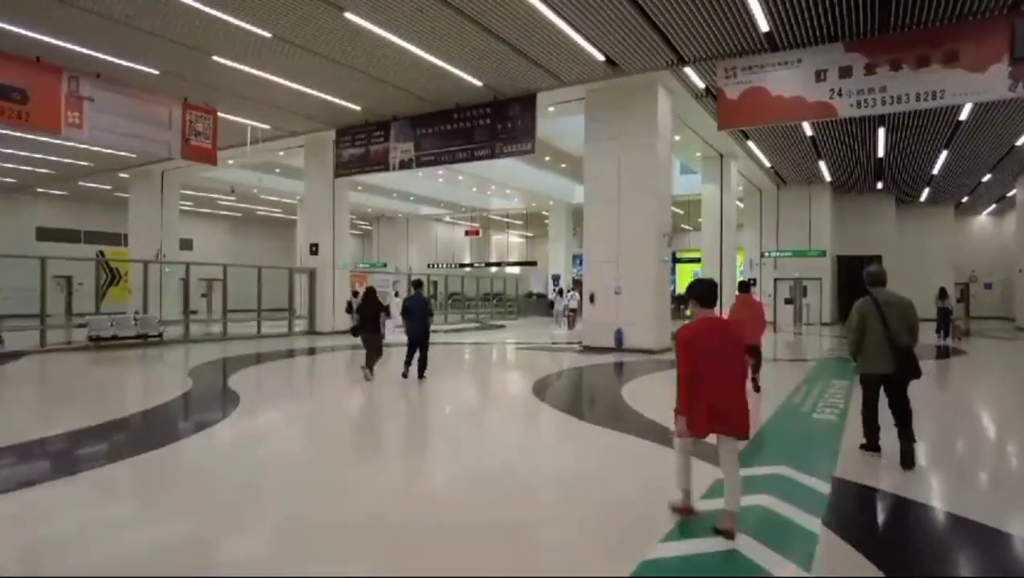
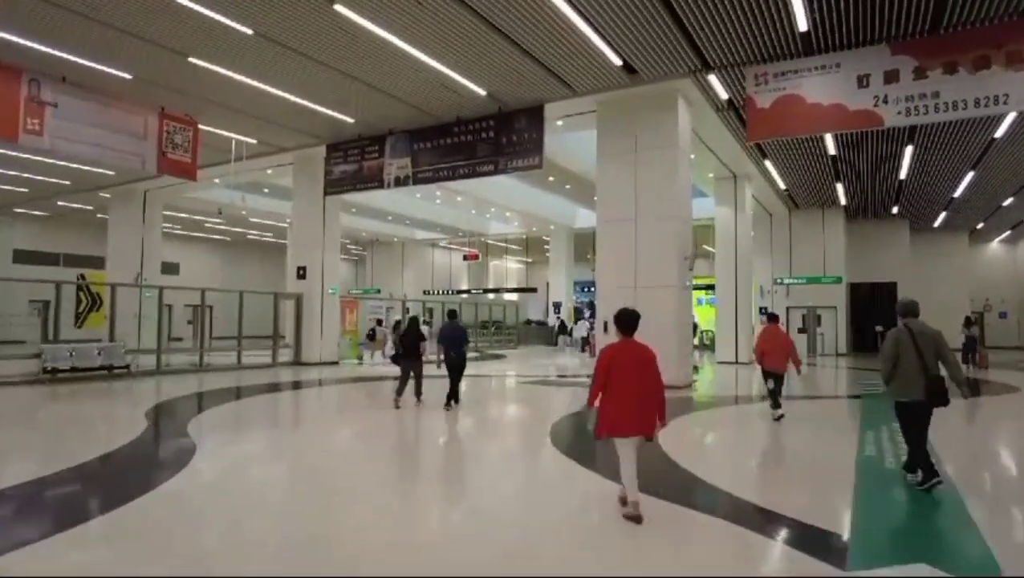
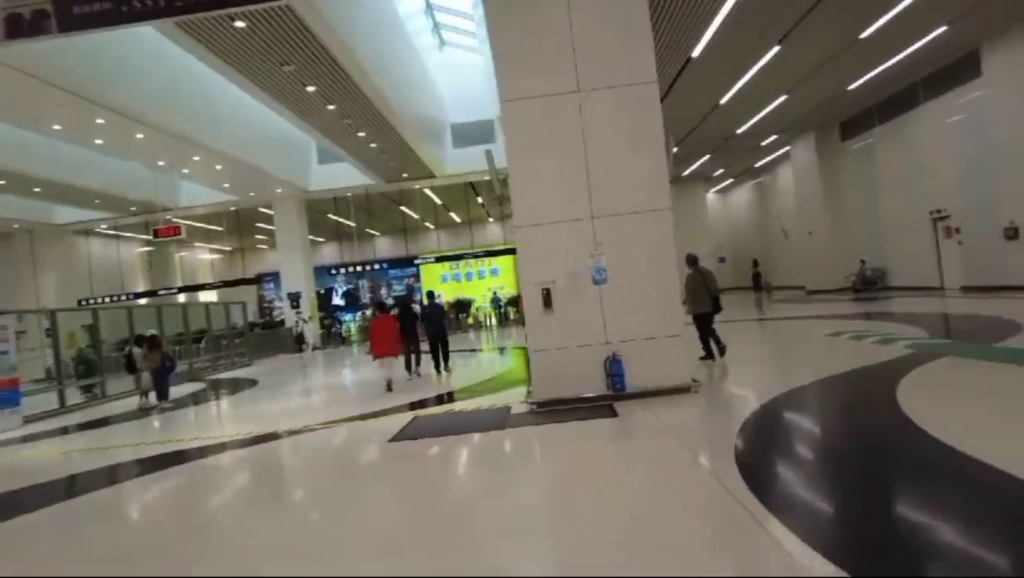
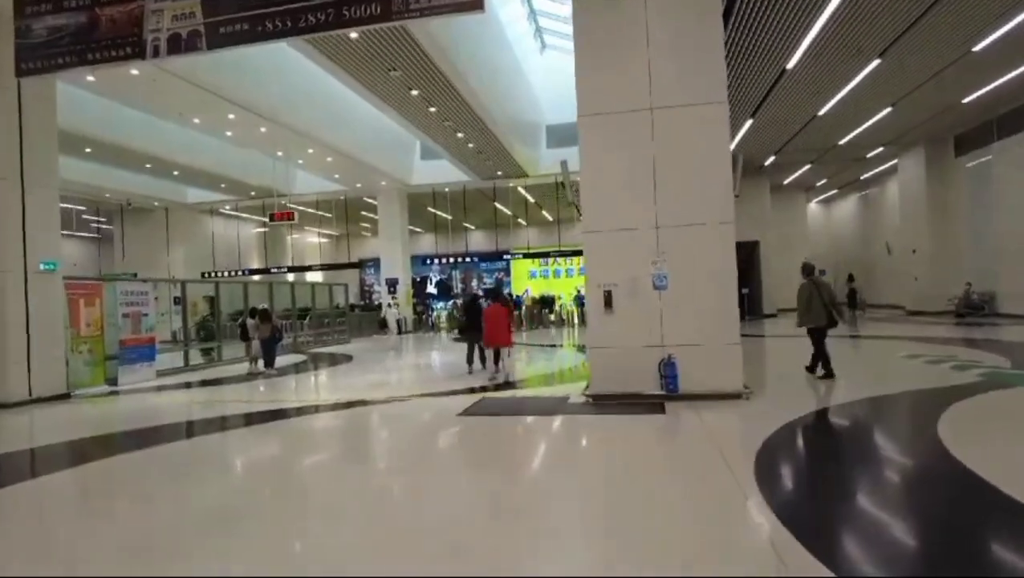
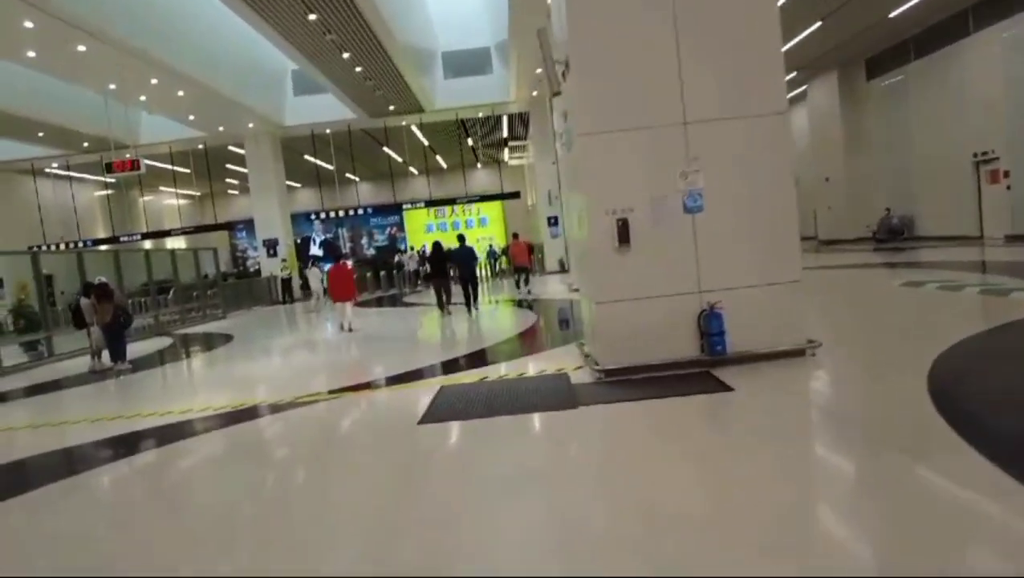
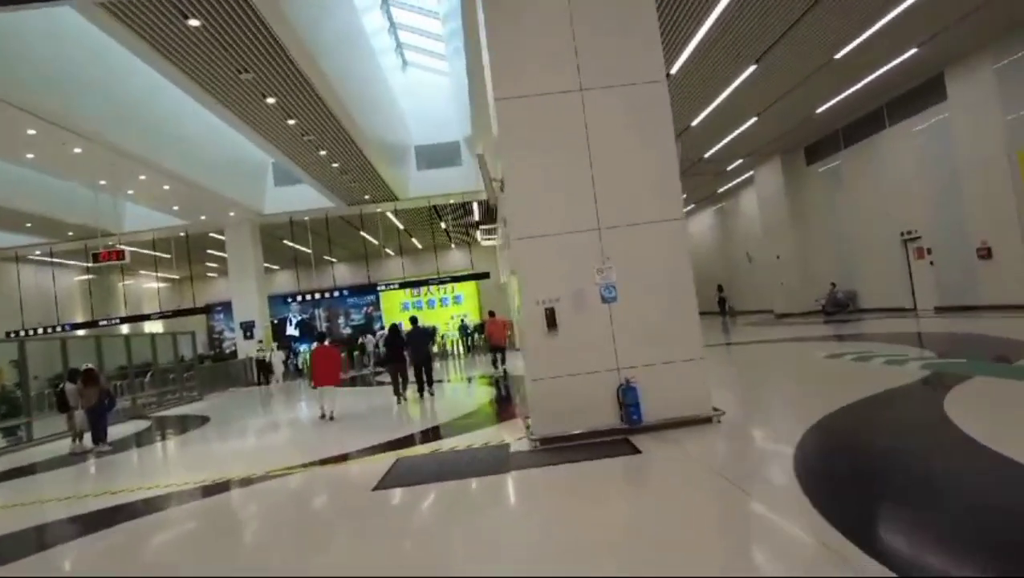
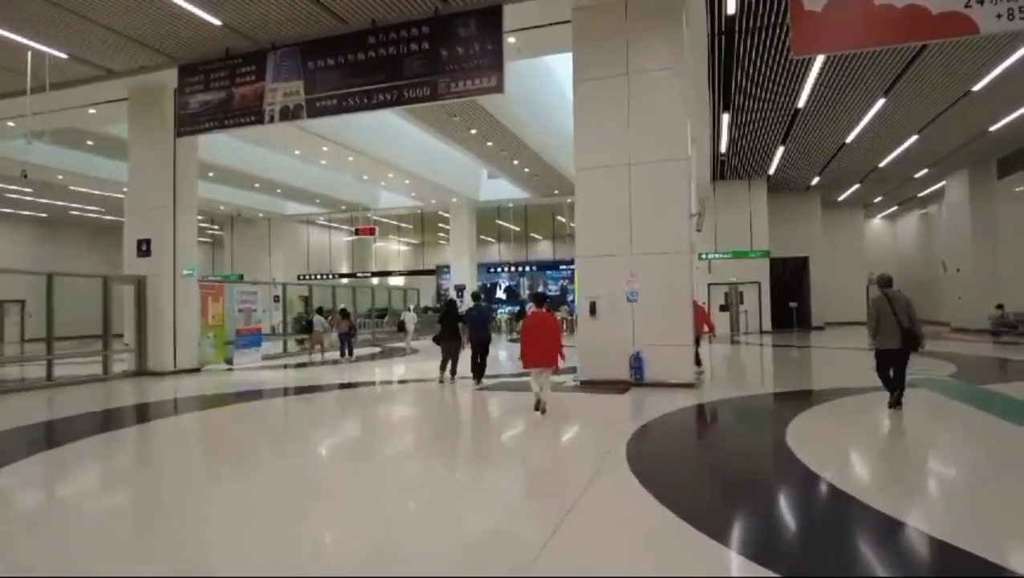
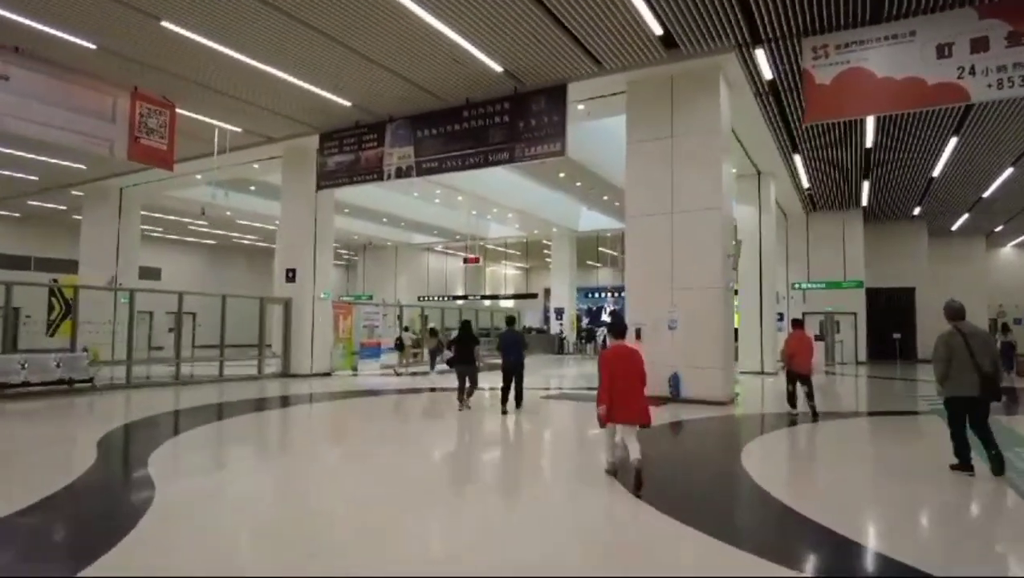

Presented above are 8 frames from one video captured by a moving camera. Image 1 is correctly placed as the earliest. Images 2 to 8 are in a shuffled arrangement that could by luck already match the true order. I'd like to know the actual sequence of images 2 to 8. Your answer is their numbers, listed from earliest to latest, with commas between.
2, 8, 7, 4, 3, 6, 5
